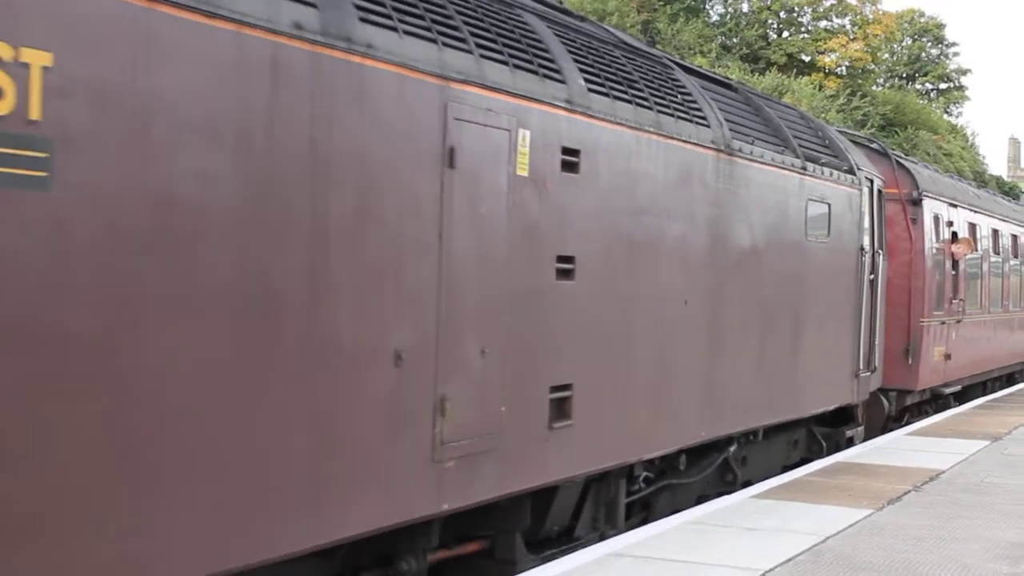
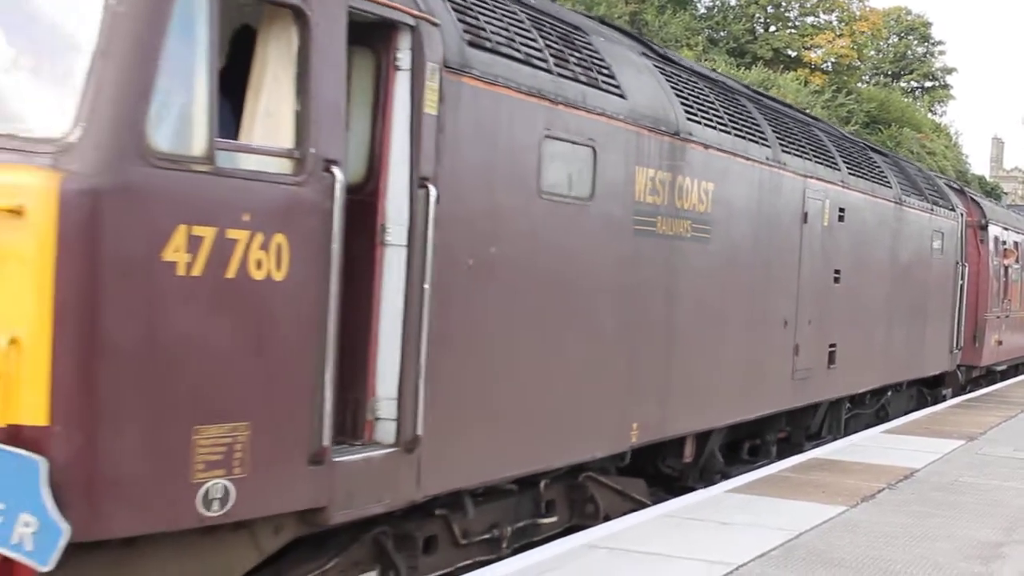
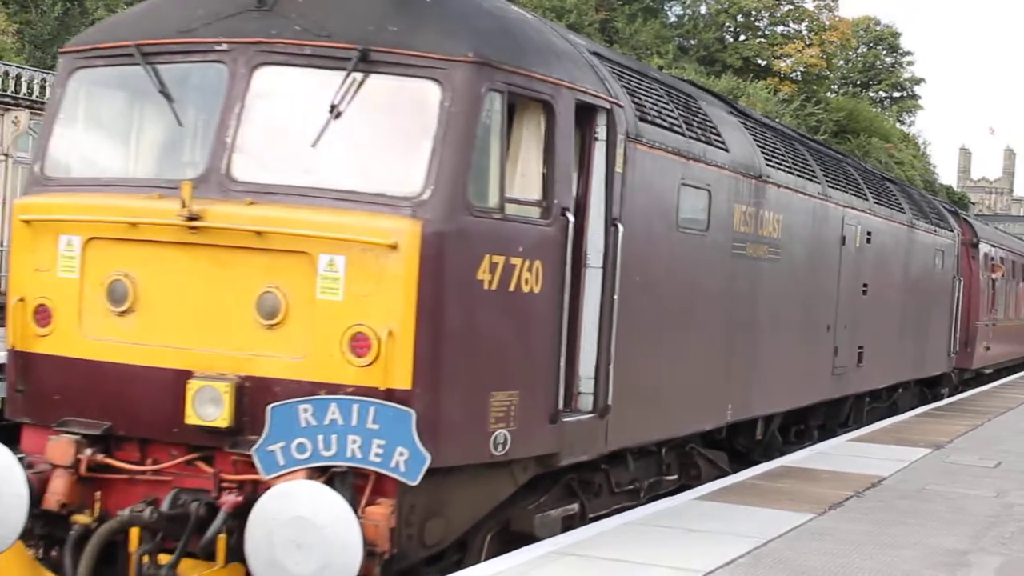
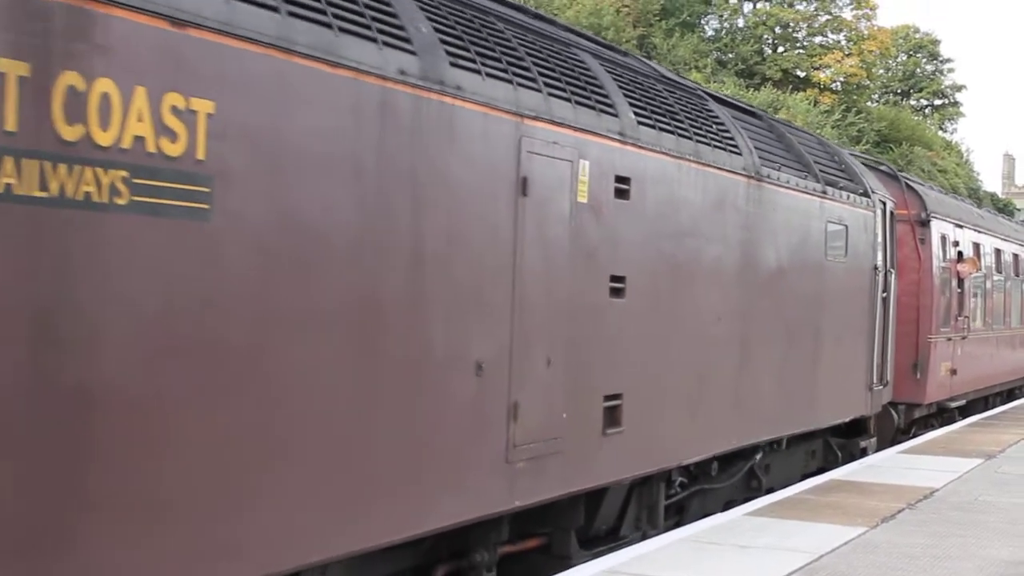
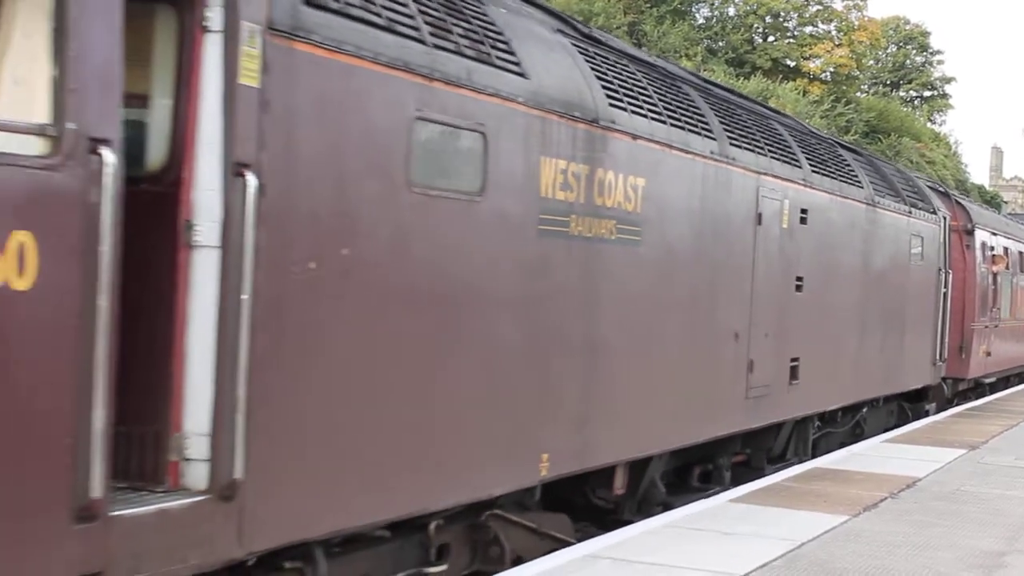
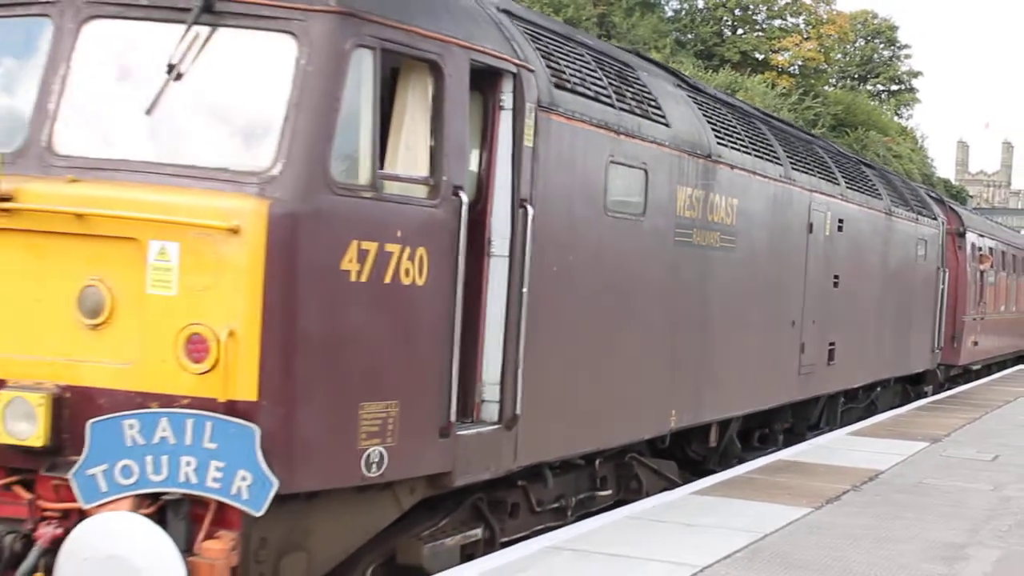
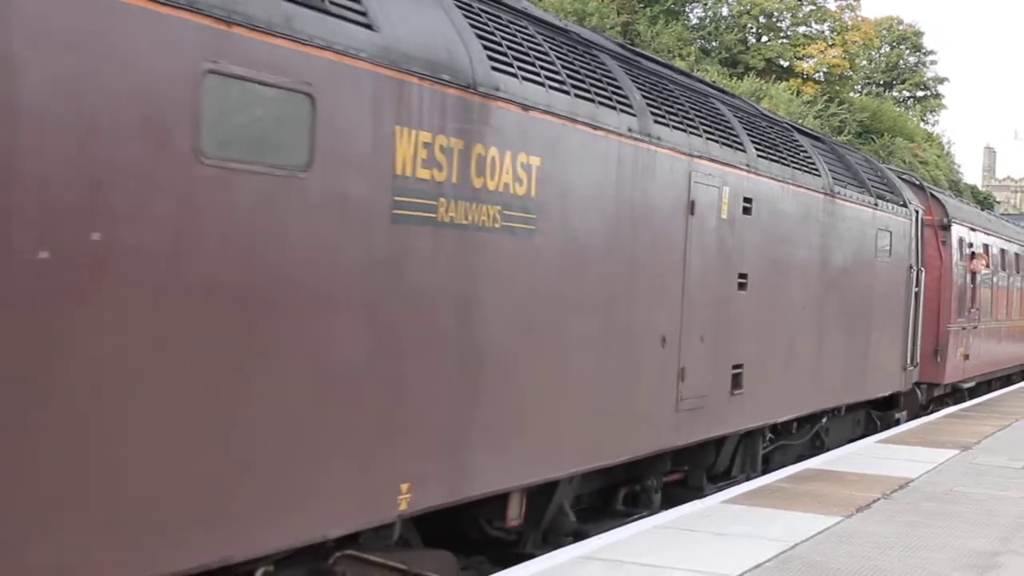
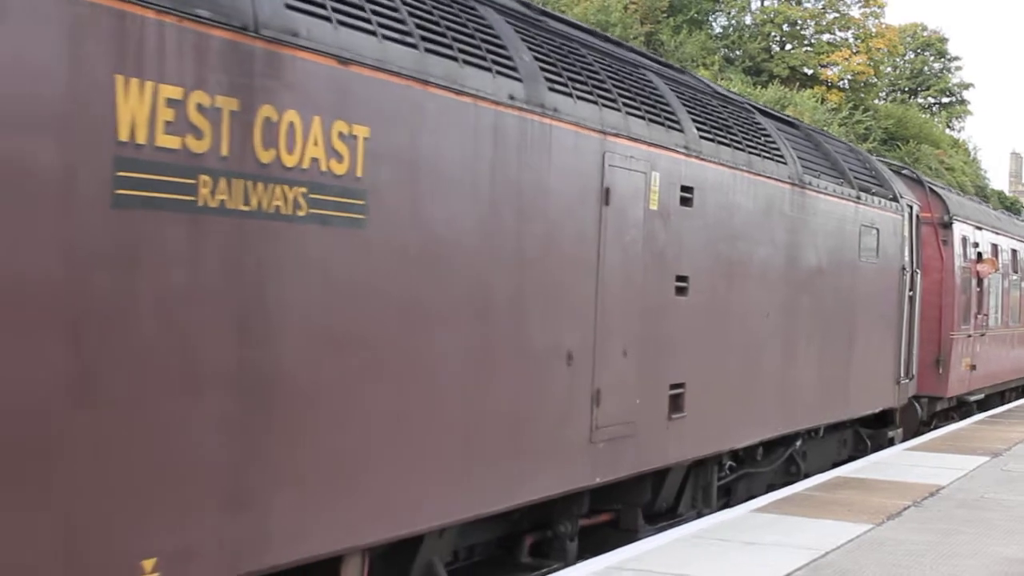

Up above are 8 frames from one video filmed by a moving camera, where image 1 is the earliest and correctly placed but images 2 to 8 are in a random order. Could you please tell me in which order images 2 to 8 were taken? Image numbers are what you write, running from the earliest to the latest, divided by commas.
4, 8, 7, 5, 2, 6, 3
